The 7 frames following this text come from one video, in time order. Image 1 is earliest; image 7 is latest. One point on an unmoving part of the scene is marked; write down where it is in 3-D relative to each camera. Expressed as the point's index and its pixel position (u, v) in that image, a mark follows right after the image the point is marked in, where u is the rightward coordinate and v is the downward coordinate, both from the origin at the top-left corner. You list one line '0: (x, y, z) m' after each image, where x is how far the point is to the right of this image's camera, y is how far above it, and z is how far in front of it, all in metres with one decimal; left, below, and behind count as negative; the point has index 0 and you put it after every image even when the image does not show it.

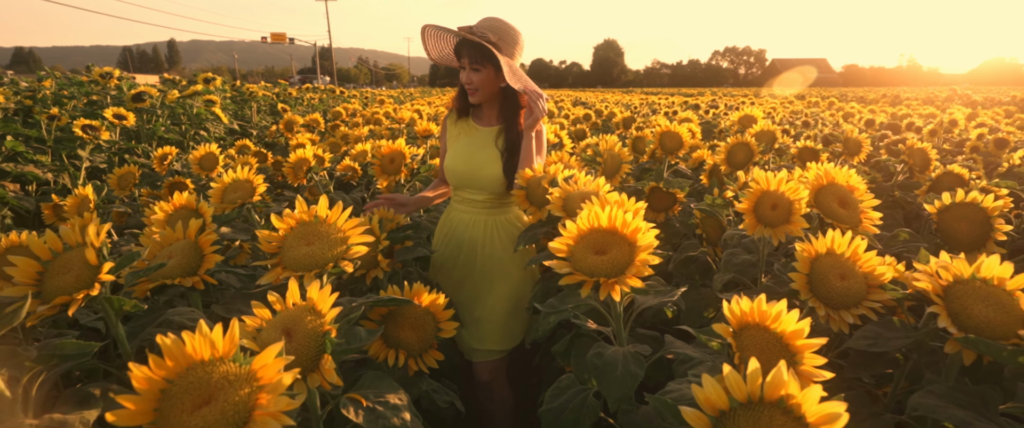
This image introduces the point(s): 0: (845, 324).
0: (+0.9, -0.3, +1.7) m
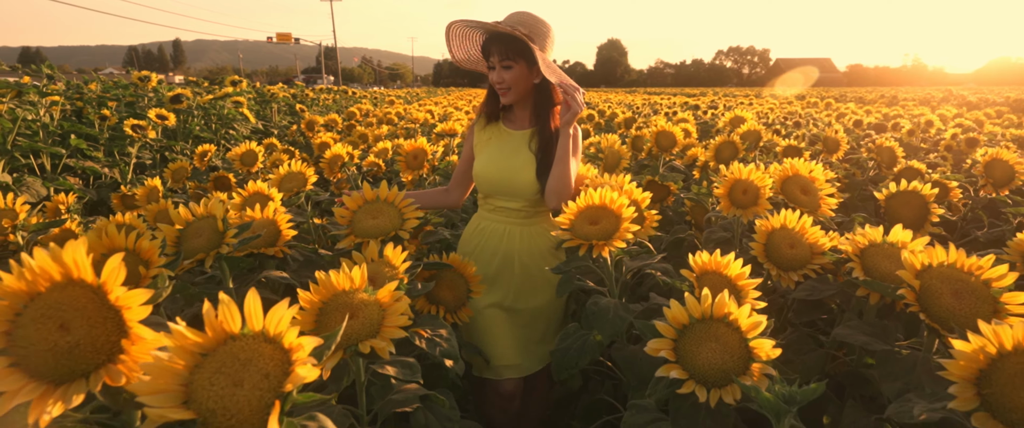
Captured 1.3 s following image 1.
0: (+1.0, -0.2, +2.2) m
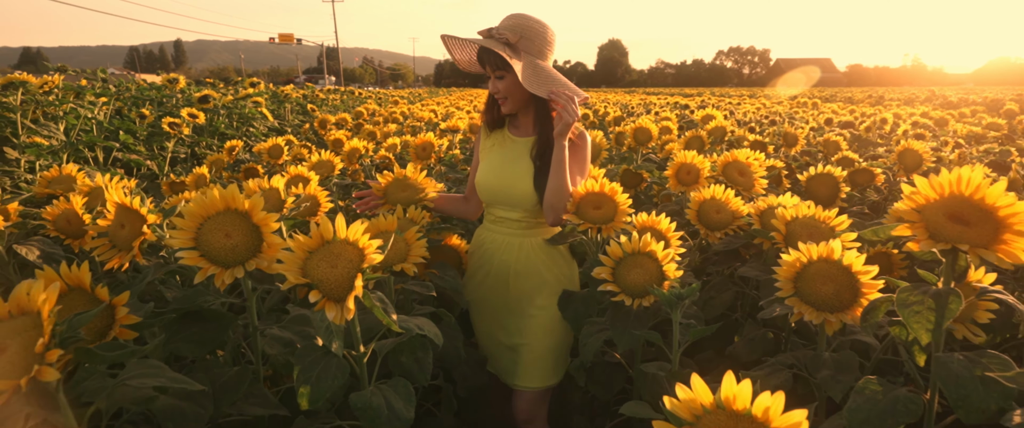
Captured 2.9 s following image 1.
0: (+1.0, -0.1, +2.8) m
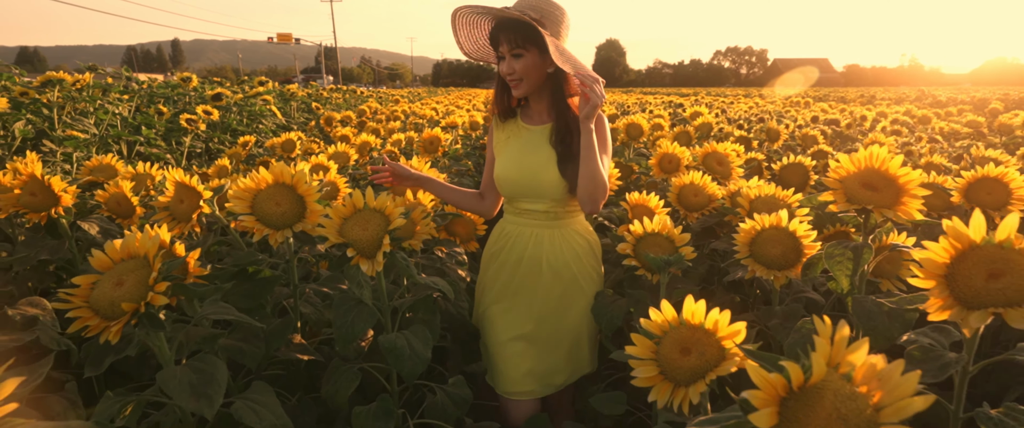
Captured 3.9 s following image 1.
0: (+1.0, 0.0, +3.2) m
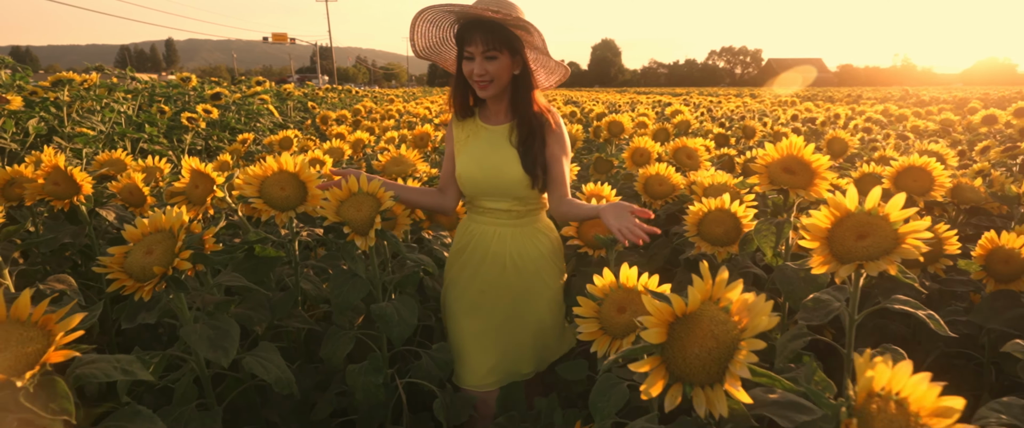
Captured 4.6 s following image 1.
0: (+0.9, 0.0, +3.5) m
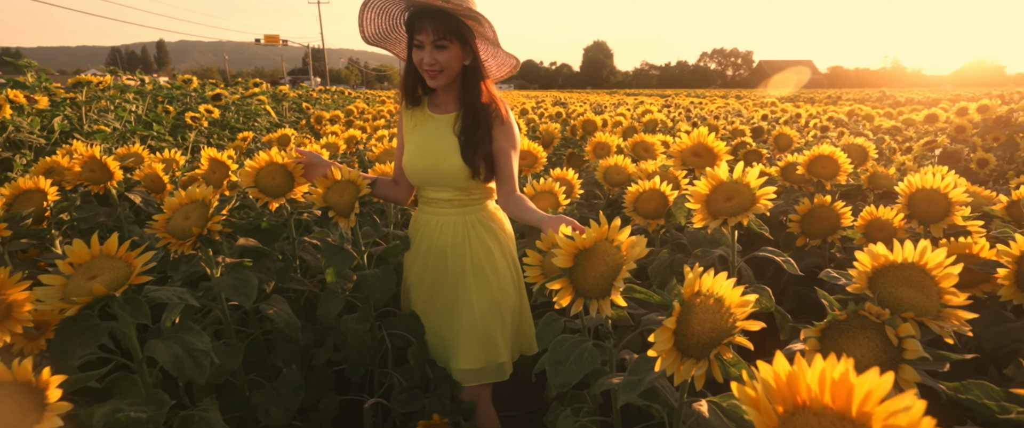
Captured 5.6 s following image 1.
0: (+0.7, +0.1, +4.0) m
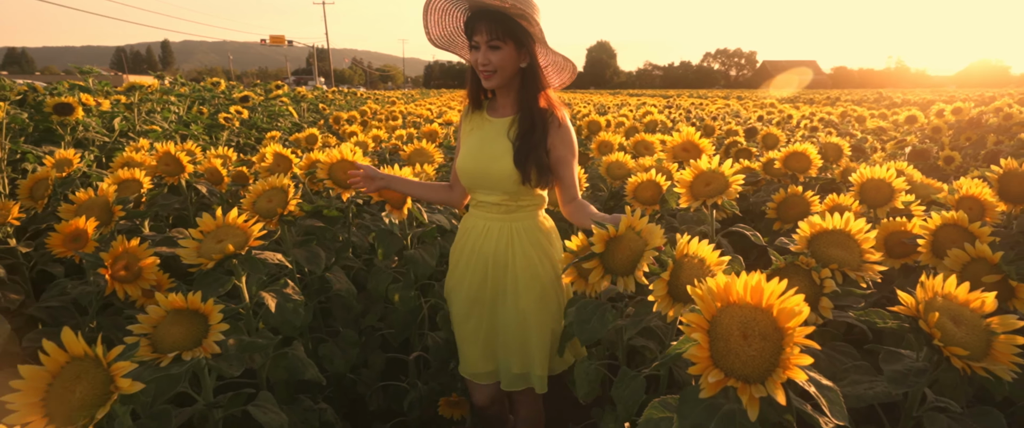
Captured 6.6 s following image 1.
0: (+0.8, +0.2, +4.6) m
